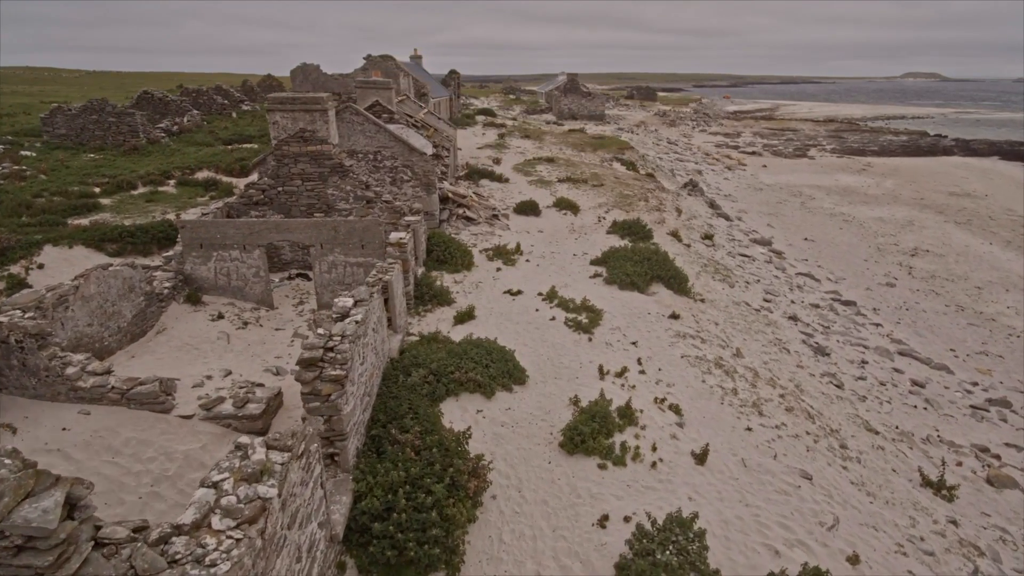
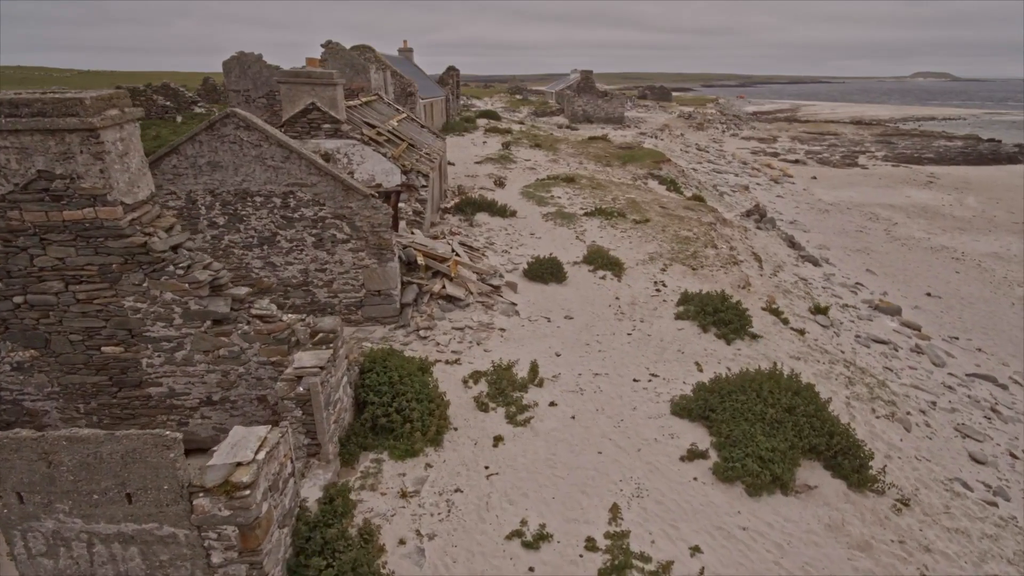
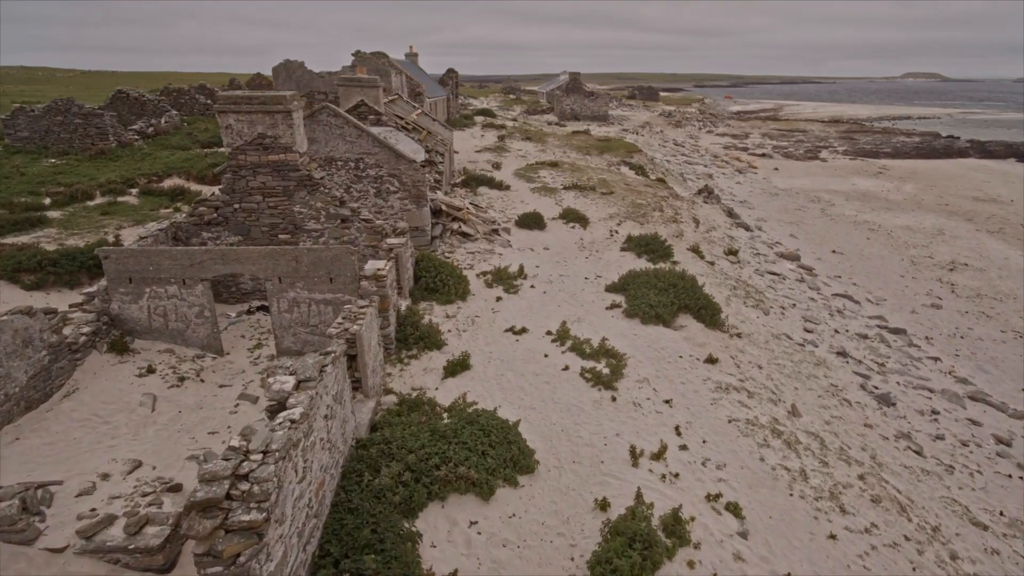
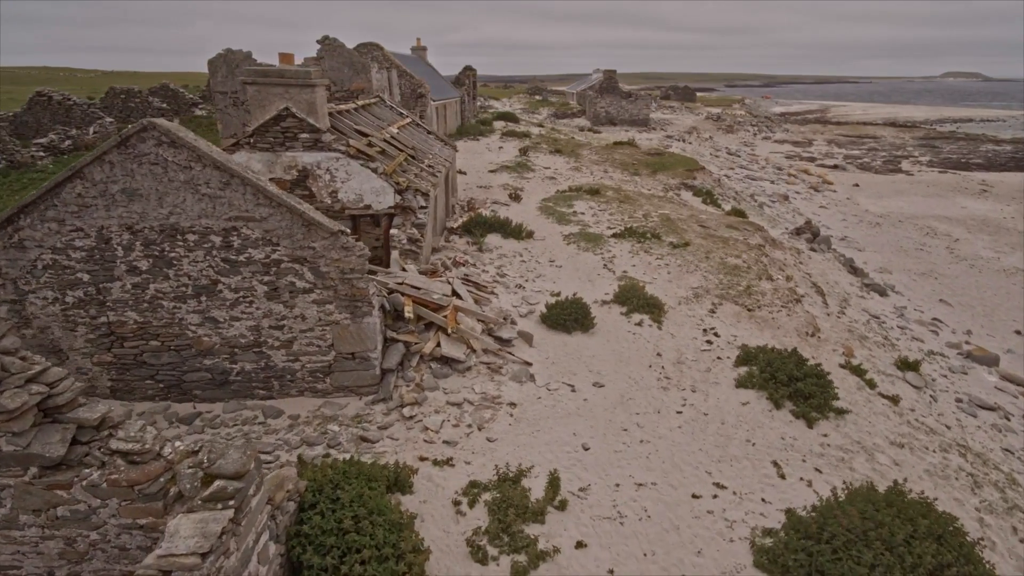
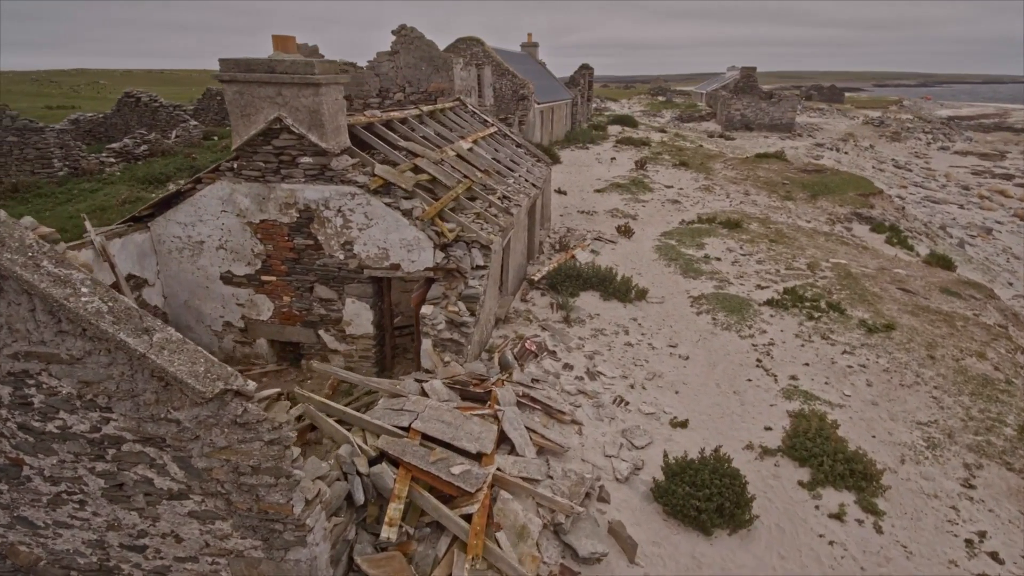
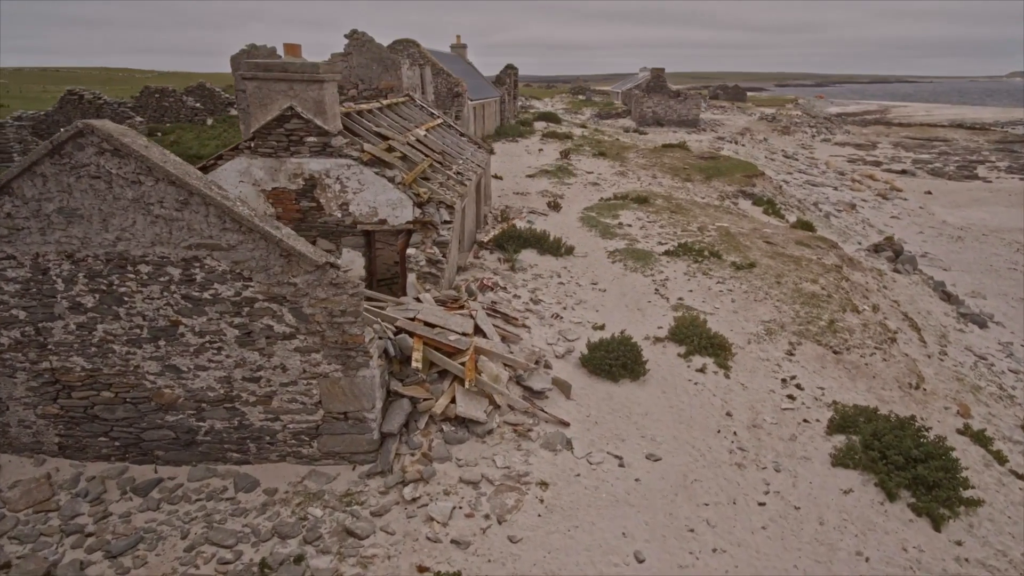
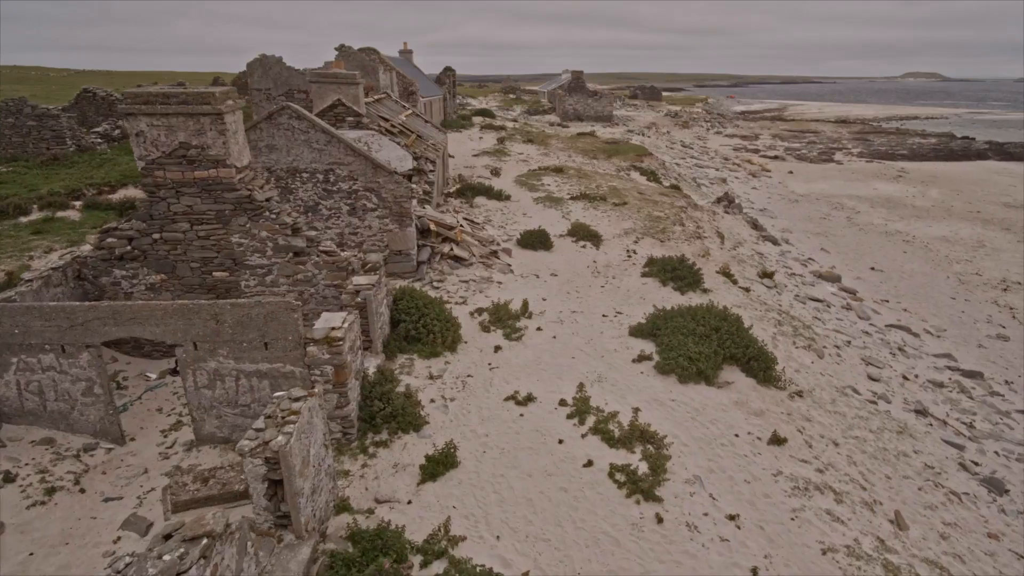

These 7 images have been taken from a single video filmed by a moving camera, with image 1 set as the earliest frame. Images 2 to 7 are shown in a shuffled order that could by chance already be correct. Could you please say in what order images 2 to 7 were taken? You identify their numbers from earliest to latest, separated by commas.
3, 7, 2, 4, 6, 5
